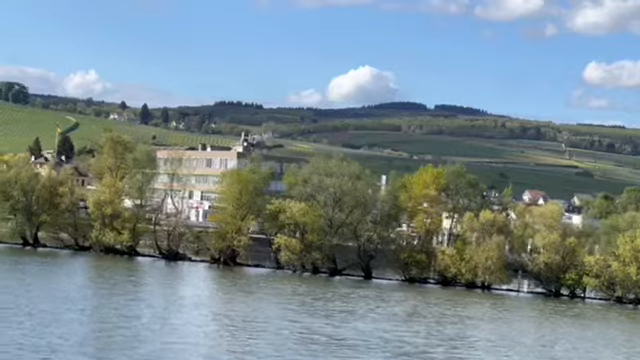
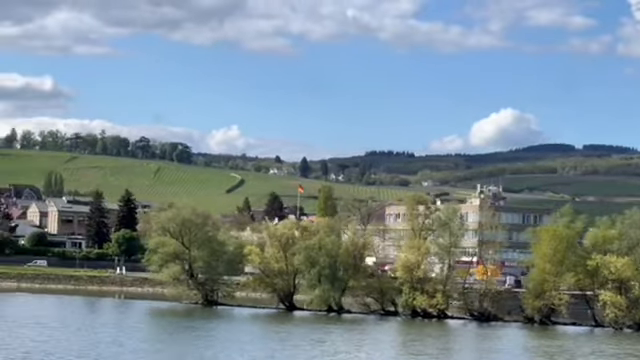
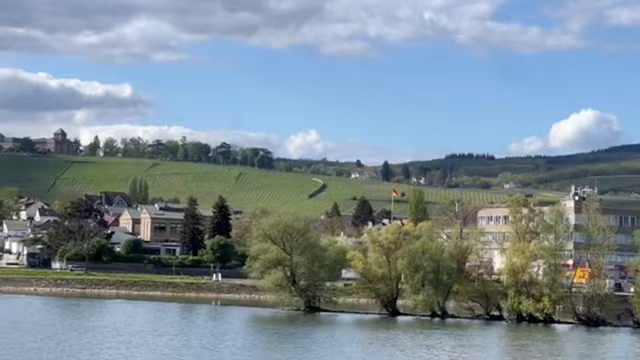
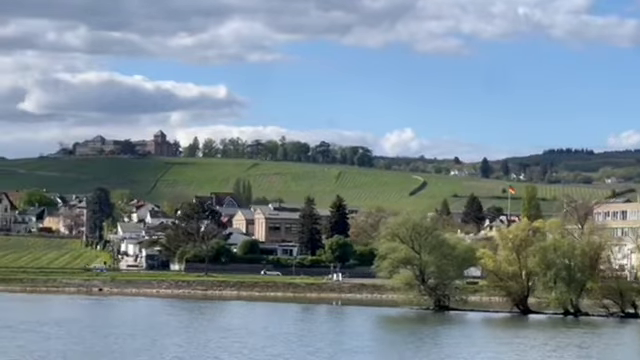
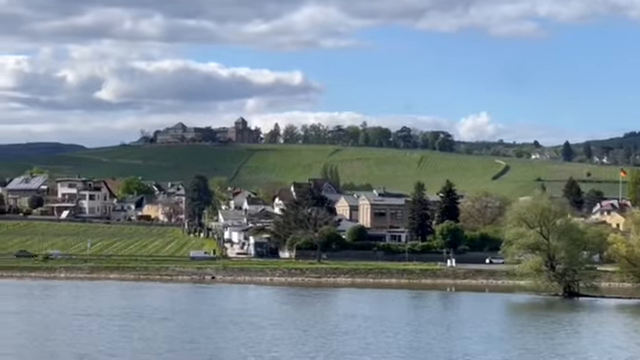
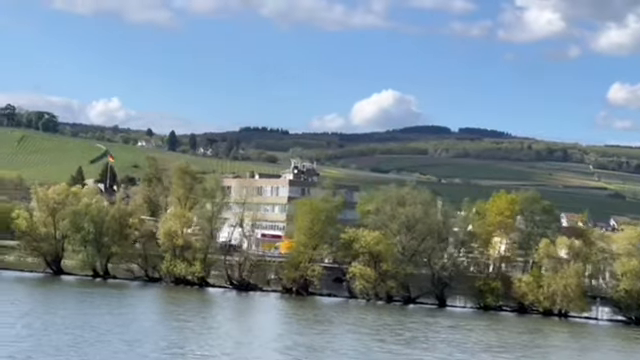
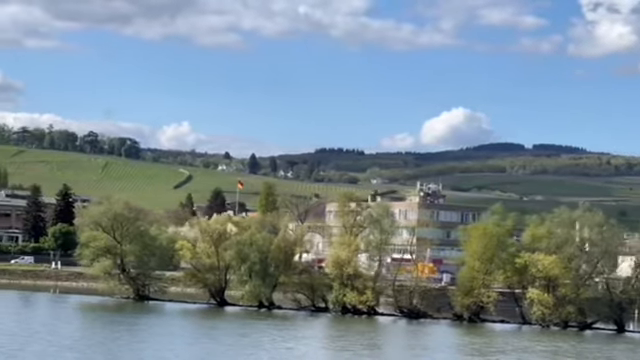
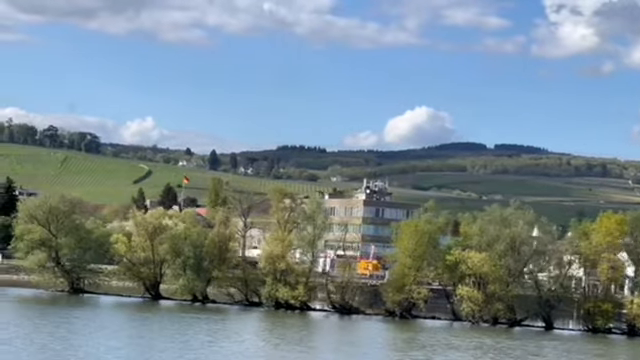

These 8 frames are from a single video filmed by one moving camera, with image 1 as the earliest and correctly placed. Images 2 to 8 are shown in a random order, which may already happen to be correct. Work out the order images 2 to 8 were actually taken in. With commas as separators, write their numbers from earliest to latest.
6, 8, 7, 2, 3, 4, 5
